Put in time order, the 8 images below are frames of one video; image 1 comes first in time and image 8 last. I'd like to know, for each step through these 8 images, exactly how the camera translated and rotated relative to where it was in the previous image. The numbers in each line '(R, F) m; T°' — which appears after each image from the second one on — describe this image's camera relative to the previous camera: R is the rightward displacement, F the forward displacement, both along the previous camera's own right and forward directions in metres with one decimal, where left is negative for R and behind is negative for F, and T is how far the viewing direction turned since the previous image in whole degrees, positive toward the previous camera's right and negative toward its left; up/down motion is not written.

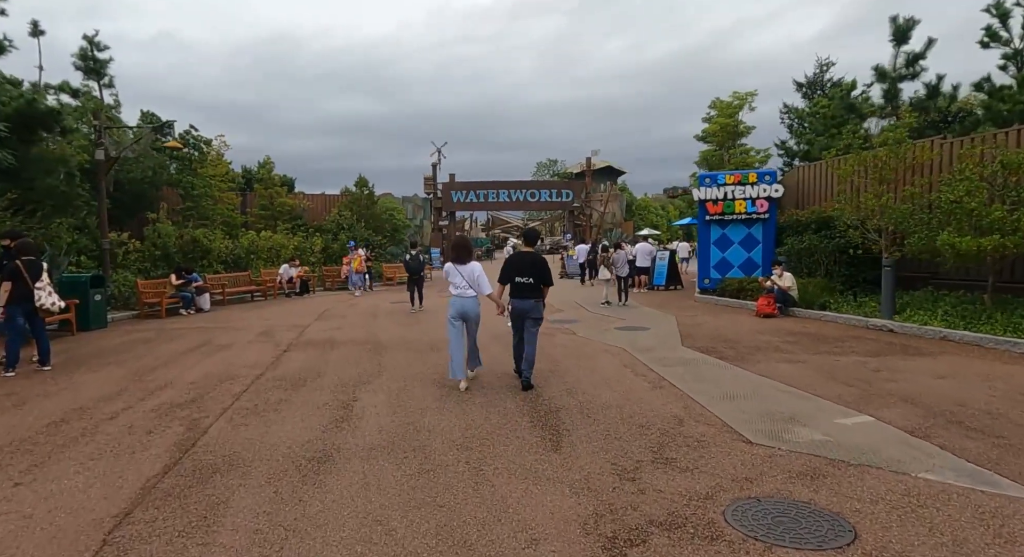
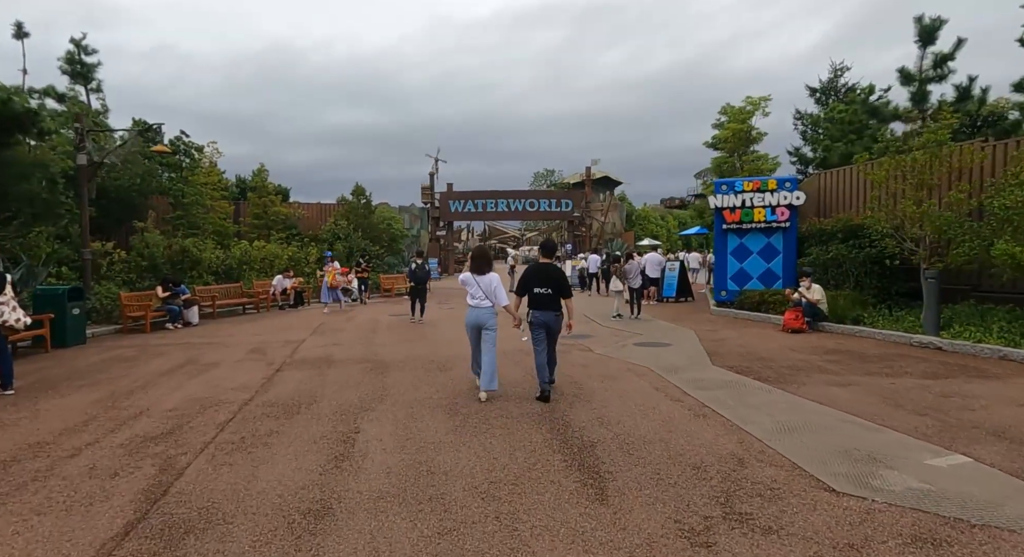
(-0.3, +0.8) m; 0°
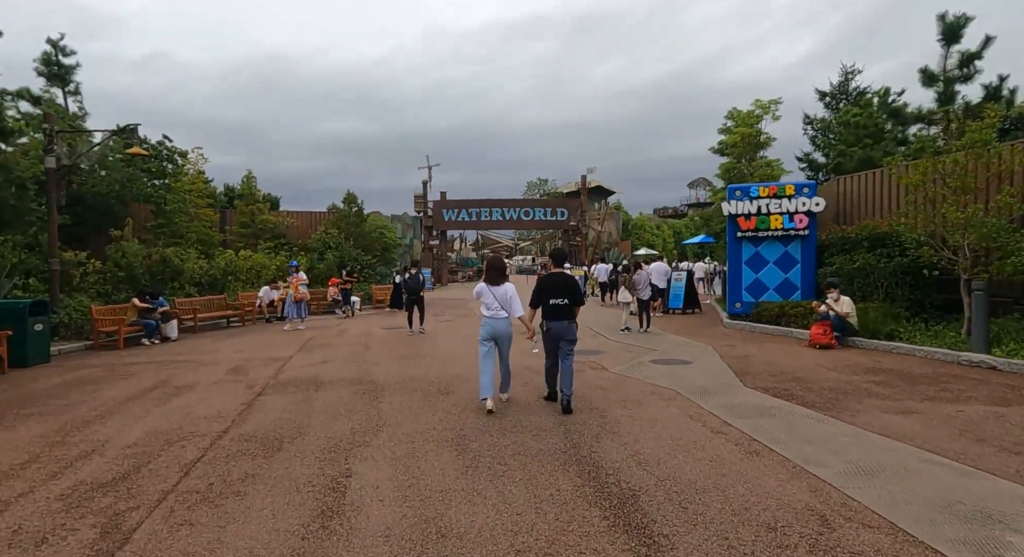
(-0.2, +0.9) m; +1°
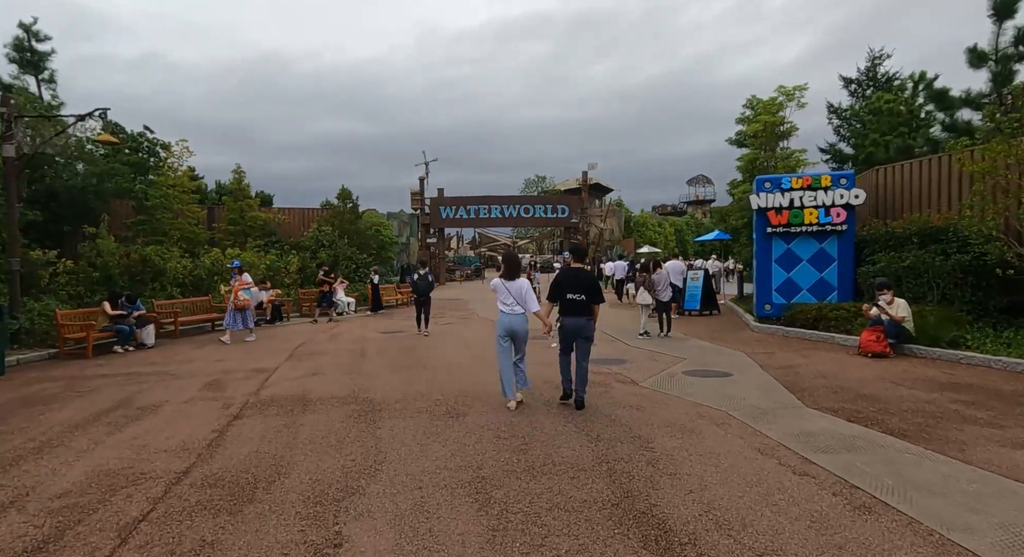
(-0.3, +1.3) m; 0°
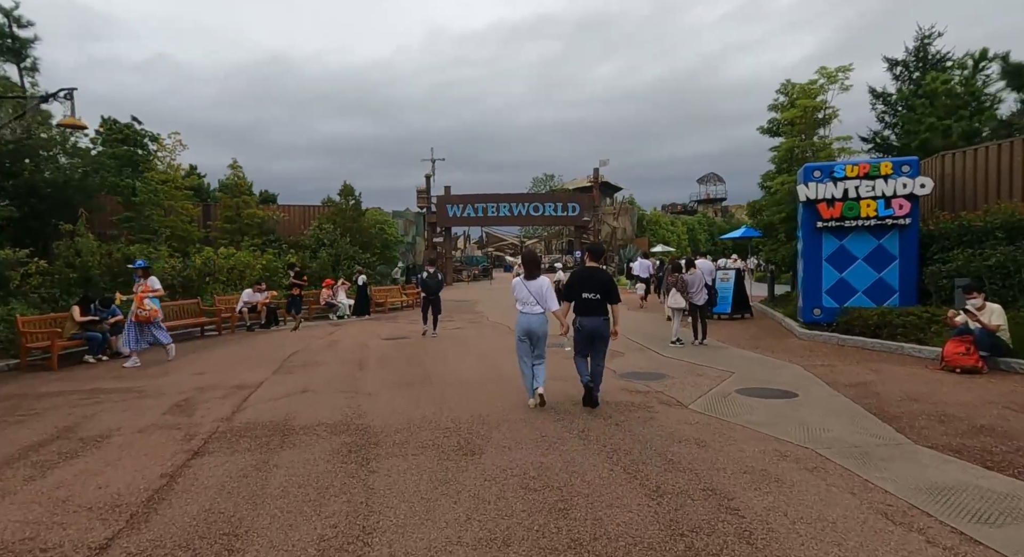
(-0.2, +1.5) m; -1°
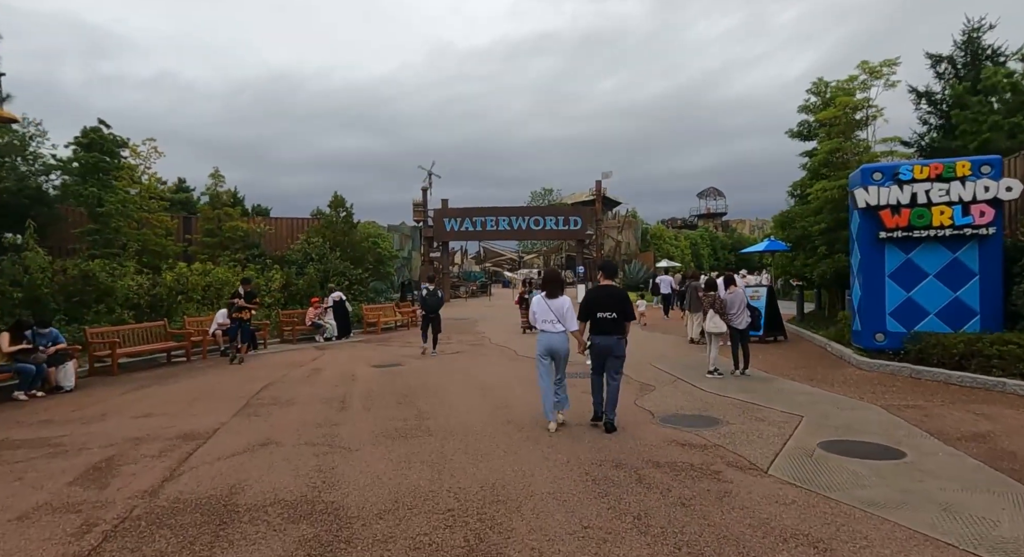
(-0.2, +1.8) m; 0°
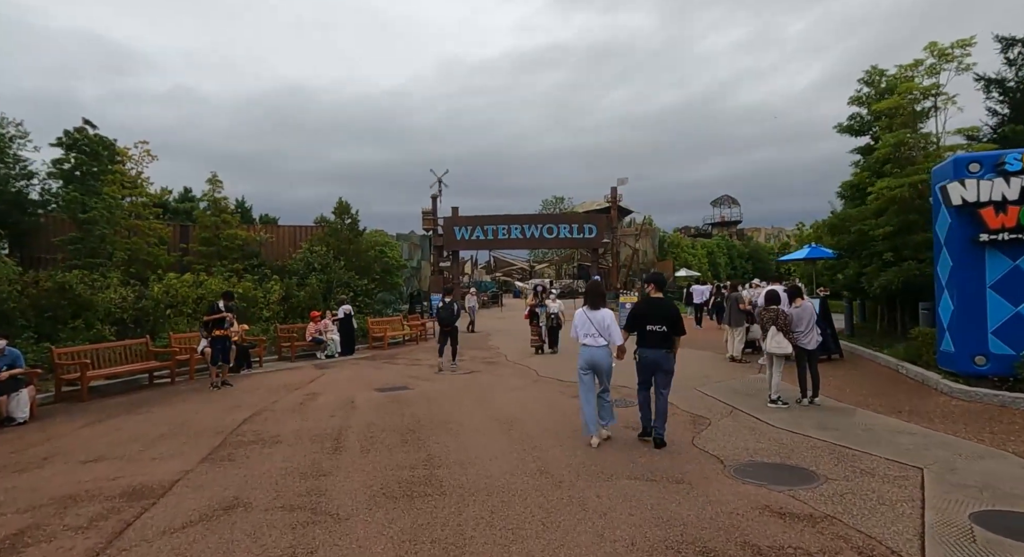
(-0.2, +1.6) m; -1°
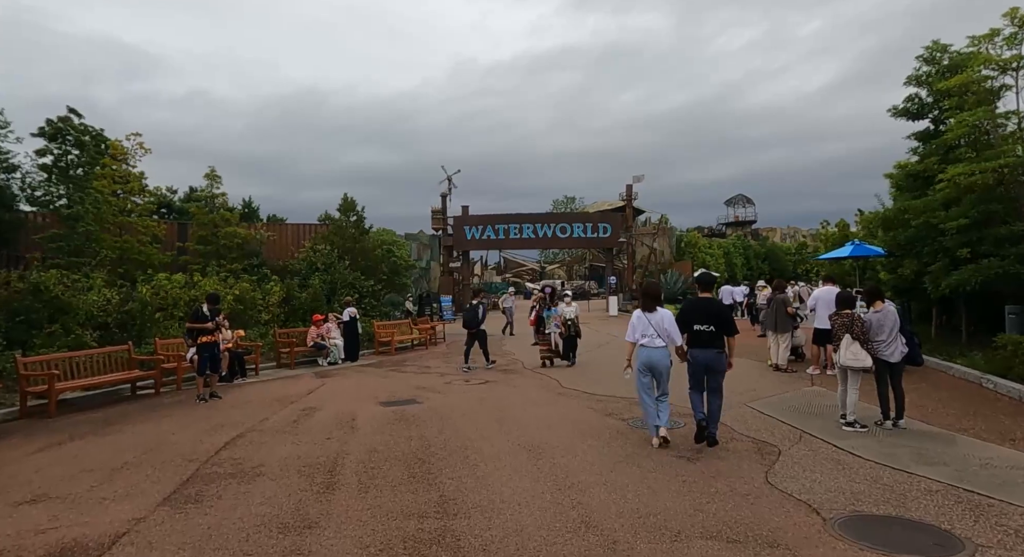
(-0.2, +1.4) m; -1°
